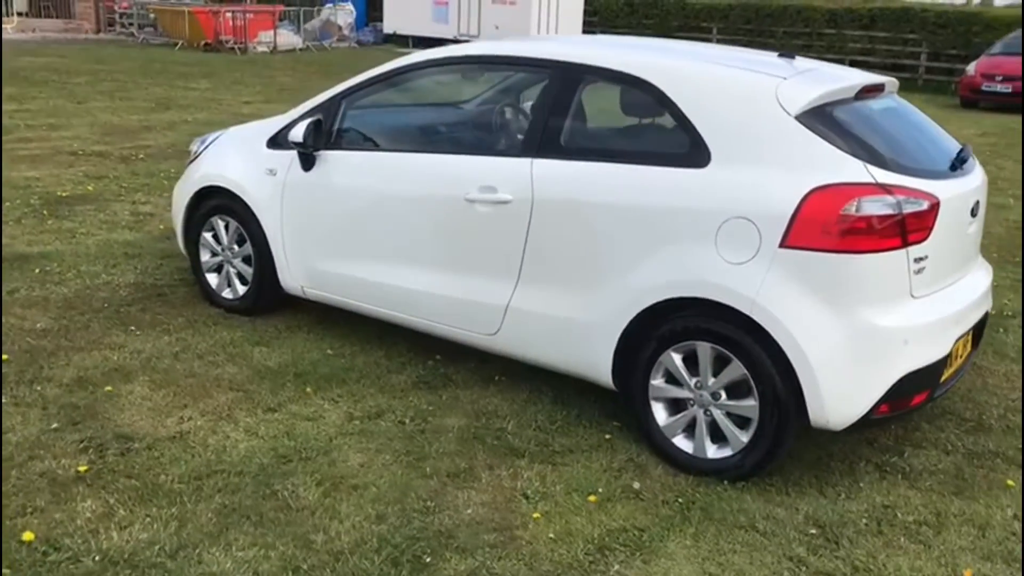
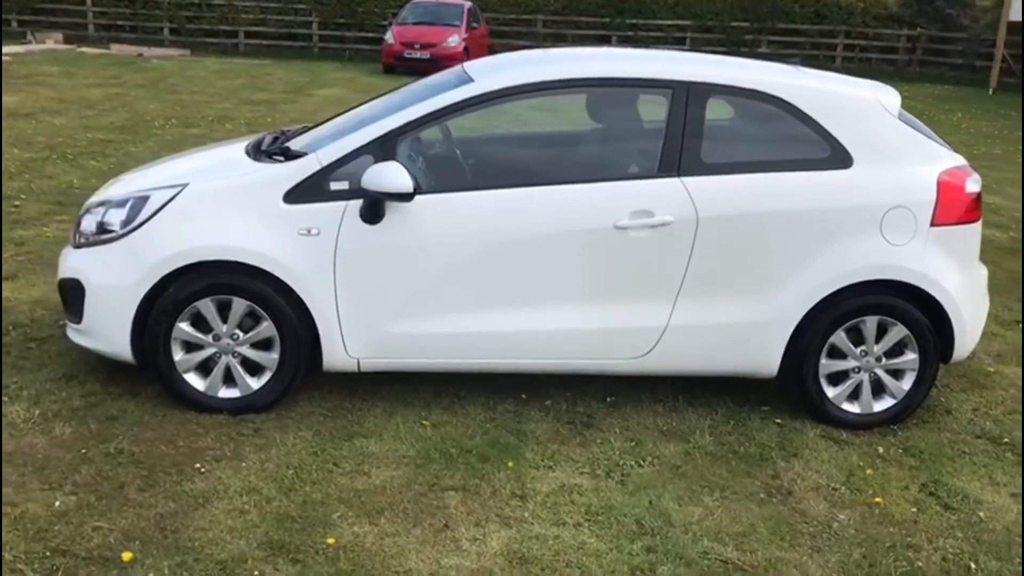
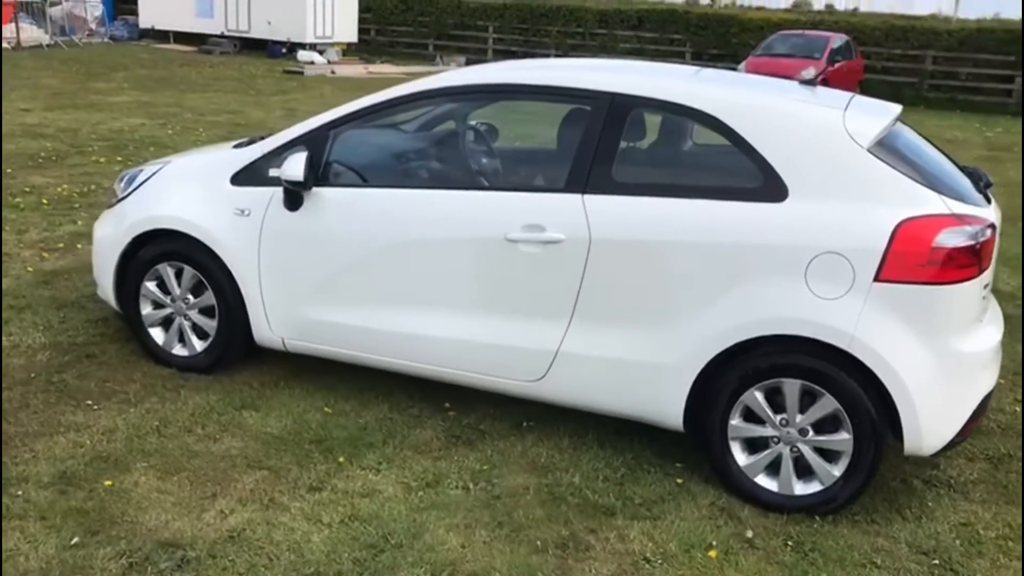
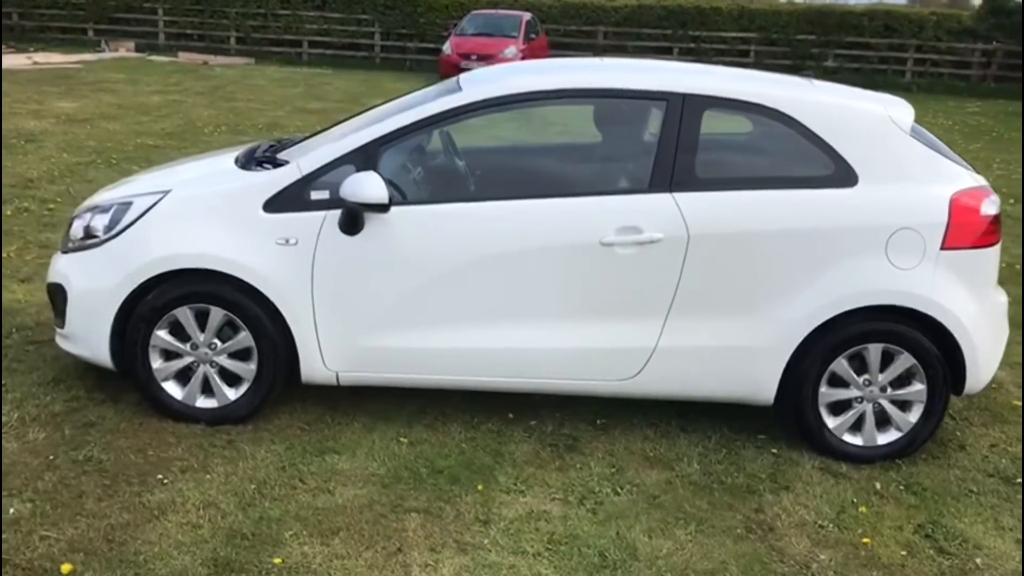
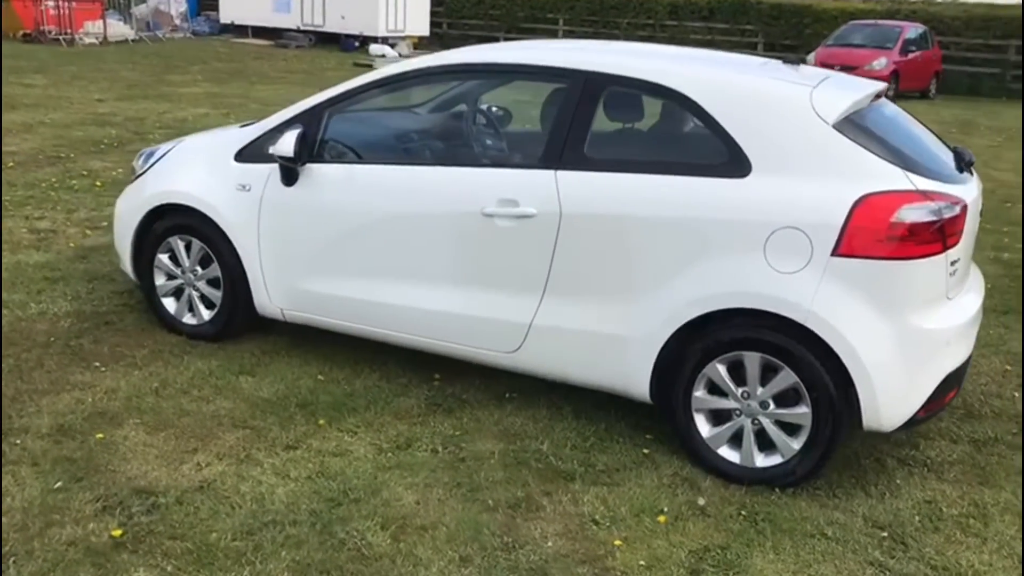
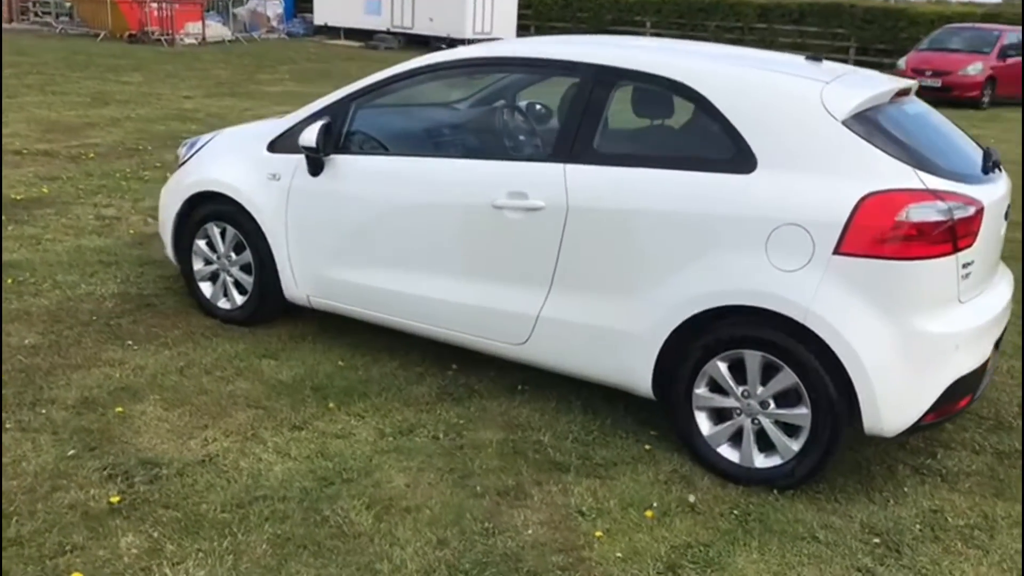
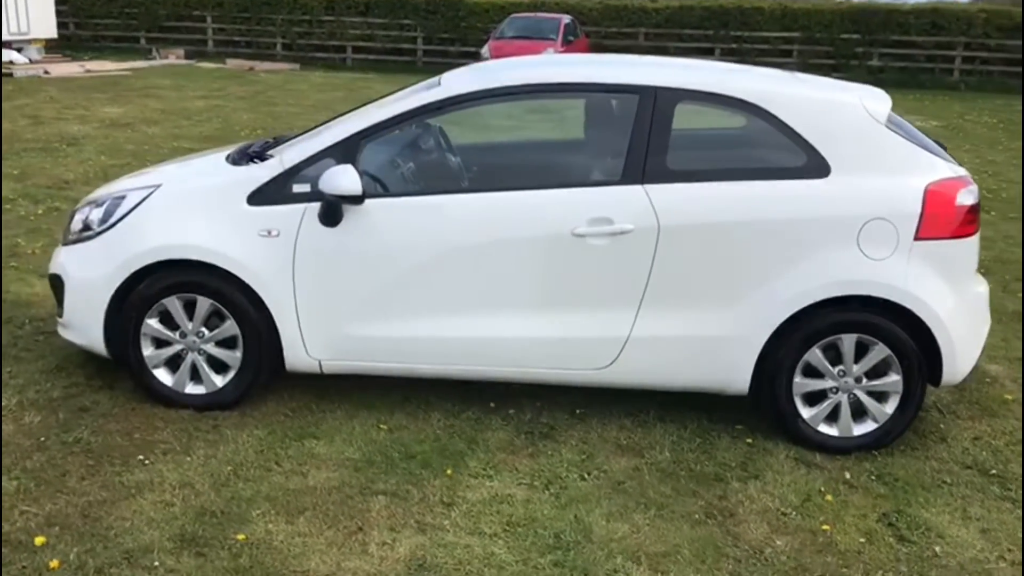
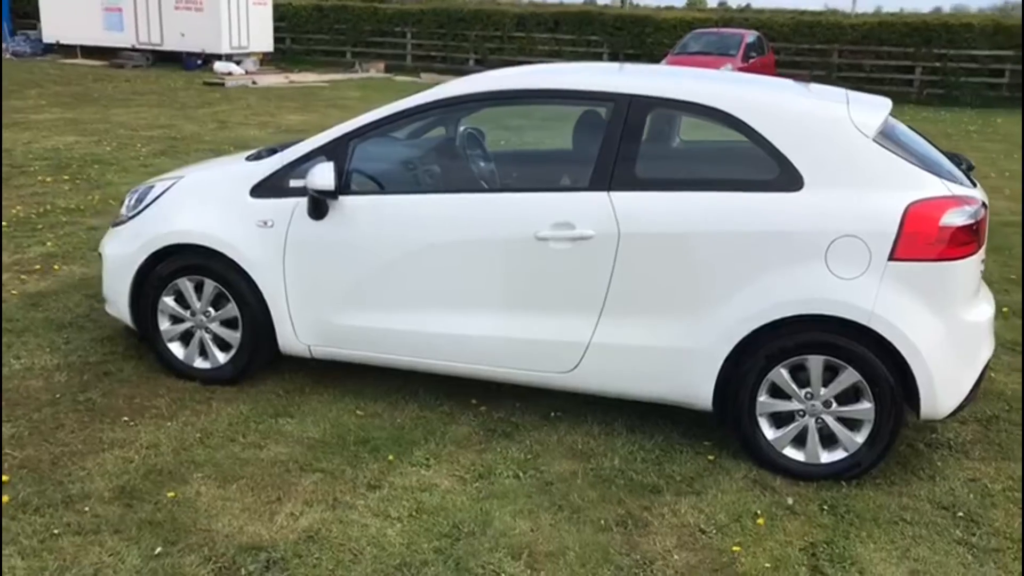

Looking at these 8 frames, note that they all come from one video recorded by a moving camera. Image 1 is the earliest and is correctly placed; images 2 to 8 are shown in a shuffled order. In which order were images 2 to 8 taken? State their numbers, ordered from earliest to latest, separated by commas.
6, 5, 3, 8, 7, 4, 2
